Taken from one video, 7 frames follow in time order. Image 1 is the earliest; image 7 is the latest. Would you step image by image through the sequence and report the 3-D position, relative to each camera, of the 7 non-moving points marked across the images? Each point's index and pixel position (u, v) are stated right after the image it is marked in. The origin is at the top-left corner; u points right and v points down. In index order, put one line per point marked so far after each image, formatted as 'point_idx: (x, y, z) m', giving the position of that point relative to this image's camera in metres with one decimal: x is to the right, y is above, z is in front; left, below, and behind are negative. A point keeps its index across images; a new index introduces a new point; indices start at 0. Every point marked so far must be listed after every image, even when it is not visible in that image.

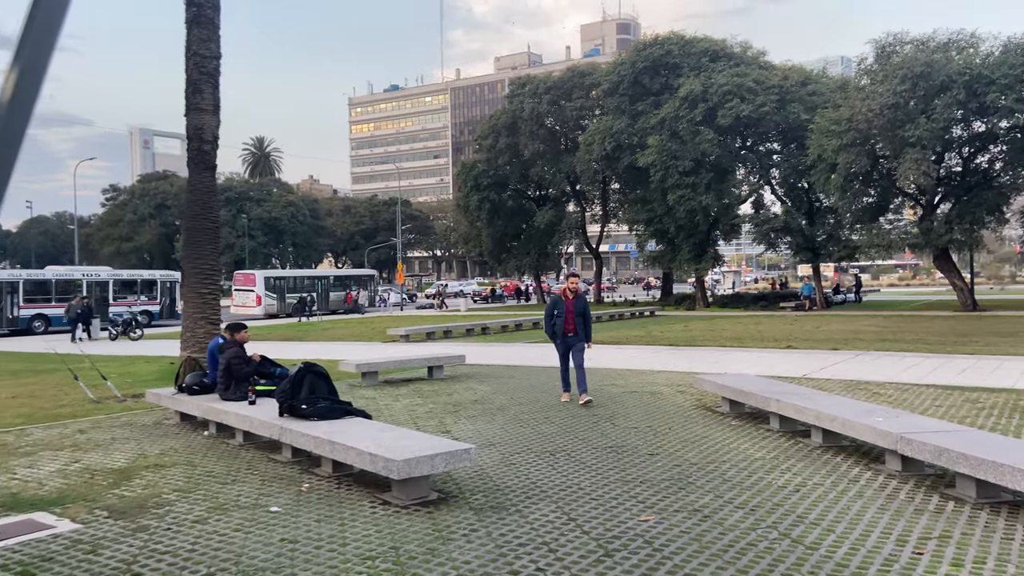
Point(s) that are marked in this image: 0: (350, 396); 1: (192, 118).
0: (-2.3, -1.5, +11.5) m
1: (-5.7, +3.1, +14.8) m
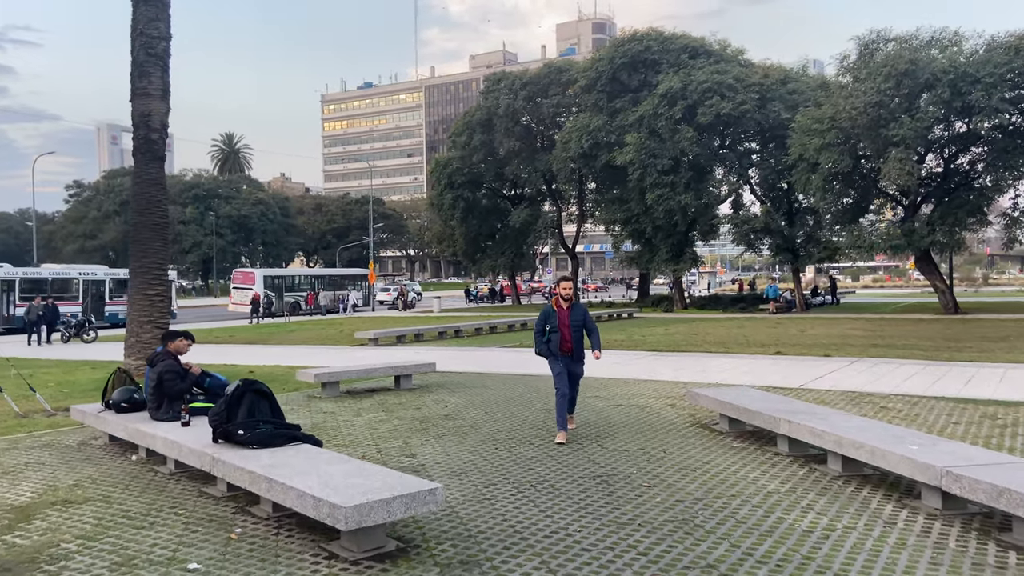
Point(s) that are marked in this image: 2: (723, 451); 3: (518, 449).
0: (-2.6, -1.5, +10.4) m
1: (-6.2, +3.0, +13.6) m
2: (+1.9, -1.5, +7.3) m
3: (+0.1, -1.5, +7.6) m
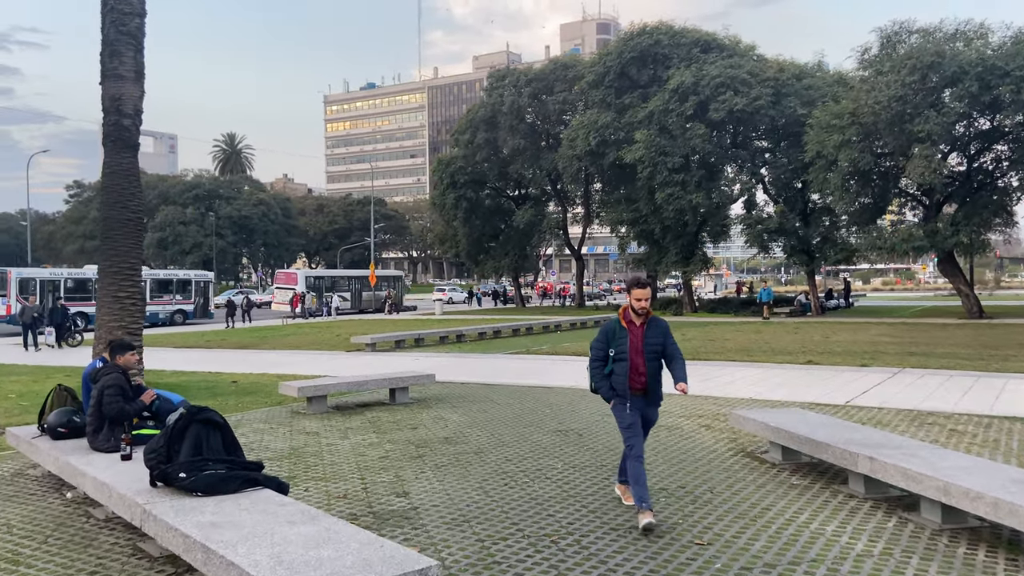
0: (-2.5, -1.6, +9.1) m
1: (-6.0, +3.0, +12.3) m
2: (+2.0, -1.5, +6.0) m
3: (+0.1, -1.5, +6.3) m
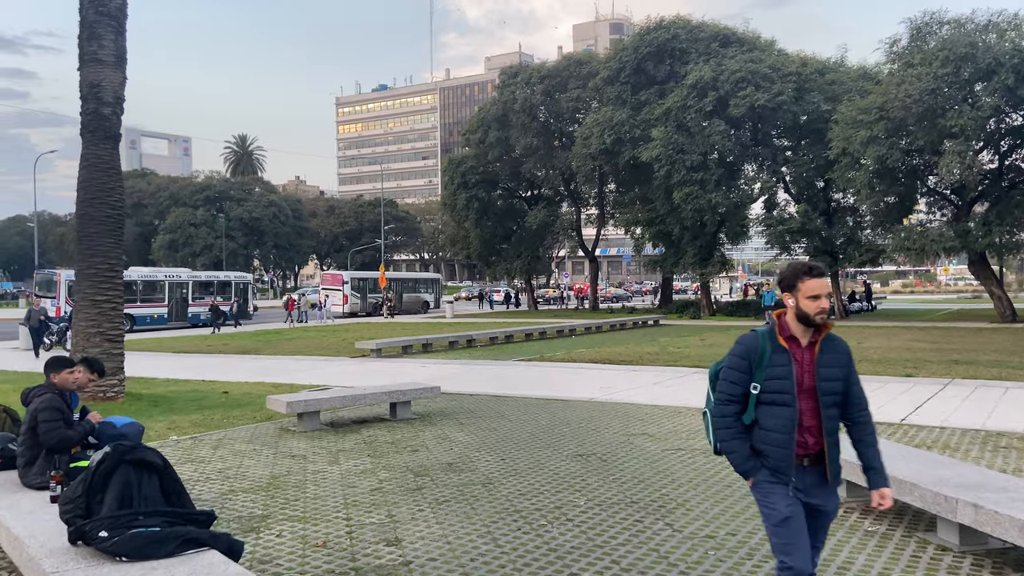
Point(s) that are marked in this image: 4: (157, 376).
0: (-2.3, -1.6, +8.1) m
1: (-5.8, +3.0, +11.4) m
2: (+2.1, -1.5, +4.9) m
3: (+0.2, -1.6, +5.3) m
4: (-7.0, -1.7, +16.2) m
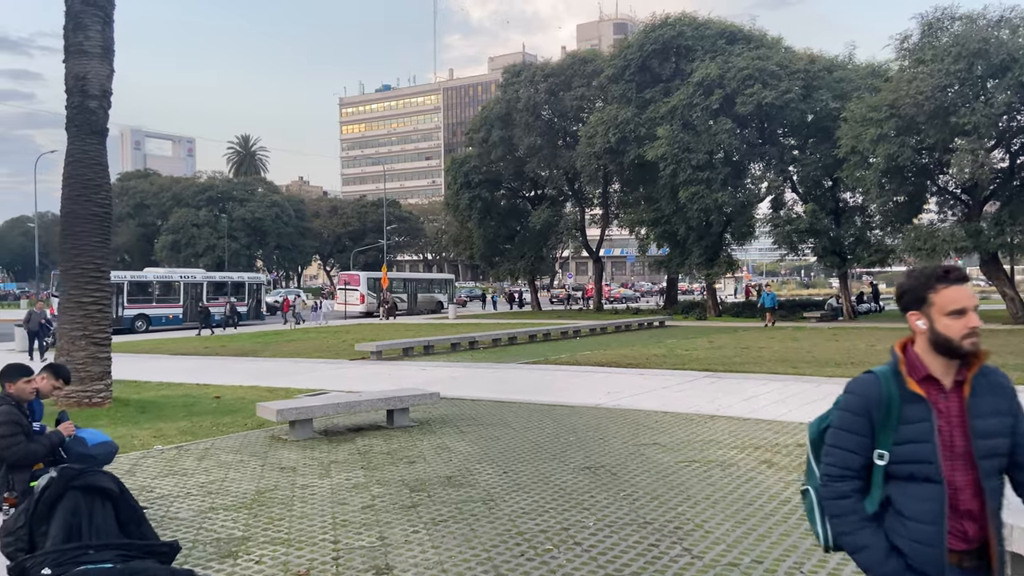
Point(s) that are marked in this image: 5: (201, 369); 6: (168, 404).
0: (-2.3, -1.6, +7.6) m
1: (-5.8, +3.0, +10.9) m
2: (+2.1, -1.5, +4.5) m
3: (+0.3, -1.6, +4.8) m
4: (-6.9, -1.7, +15.7) m
5: (-6.9, -1.8, +18.2) m
6: (-4.8, -1.6, +11.5) m
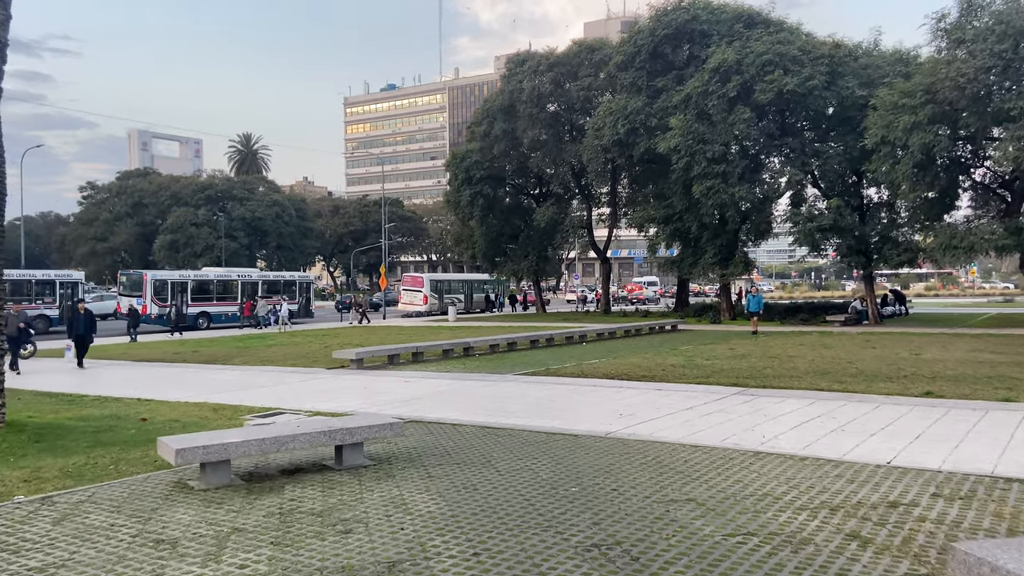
0: (-2.5, -1.6, +5.4) m
1: (-5.9, +3.0, +8.8) m
2: (+1.9, -1.5, +2.2) m
3: (+0.1, -1.5, +2.6) m
4: (-7.0, -1.7, +13.6) m
5: (-6.9, -1.8, +16.1) m
6: (-4.9, -1.6, +9.4) m
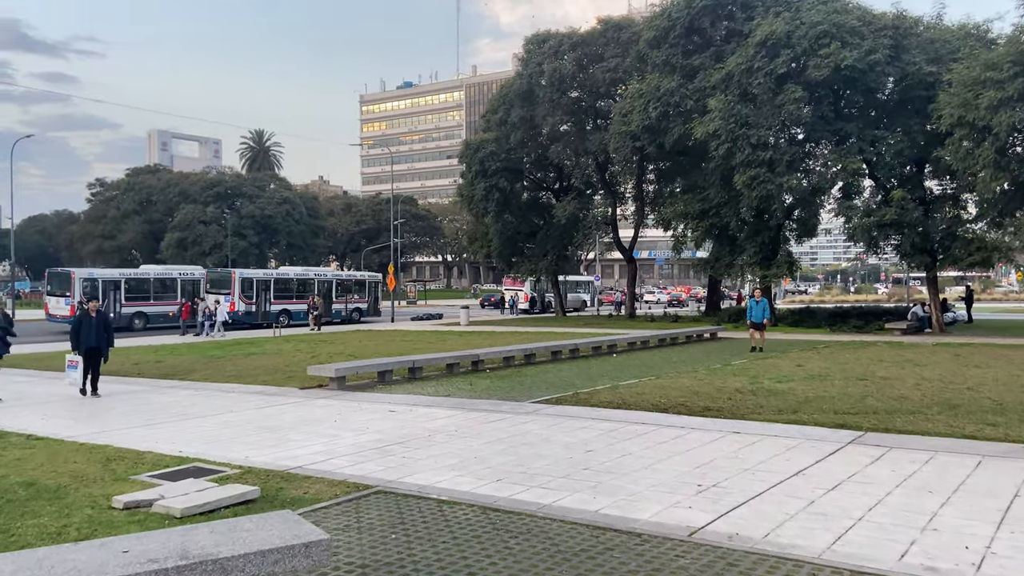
0: (-2.4, -1.6, +2.1) m
1: (-5.8, +3.0, +5.5) m
2: (+1.9, -1.5, -1.2) m
3: (+0.1, -1.5, -0.8) m
4: (-6.8, -1.7, +10.3) m
5: (-6.6, -1.8, +12.8) m
6: (-4.8, -1.6, +6.1) m
